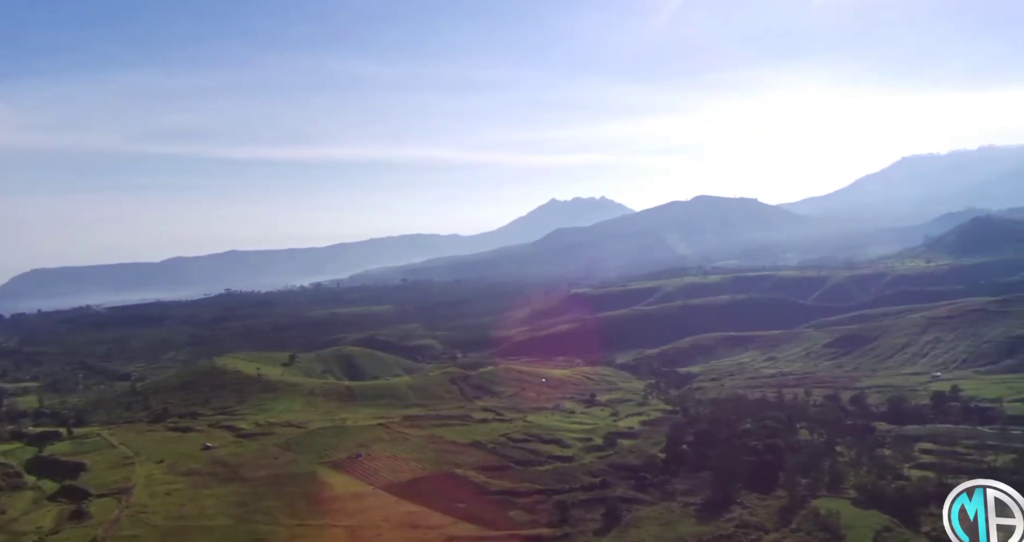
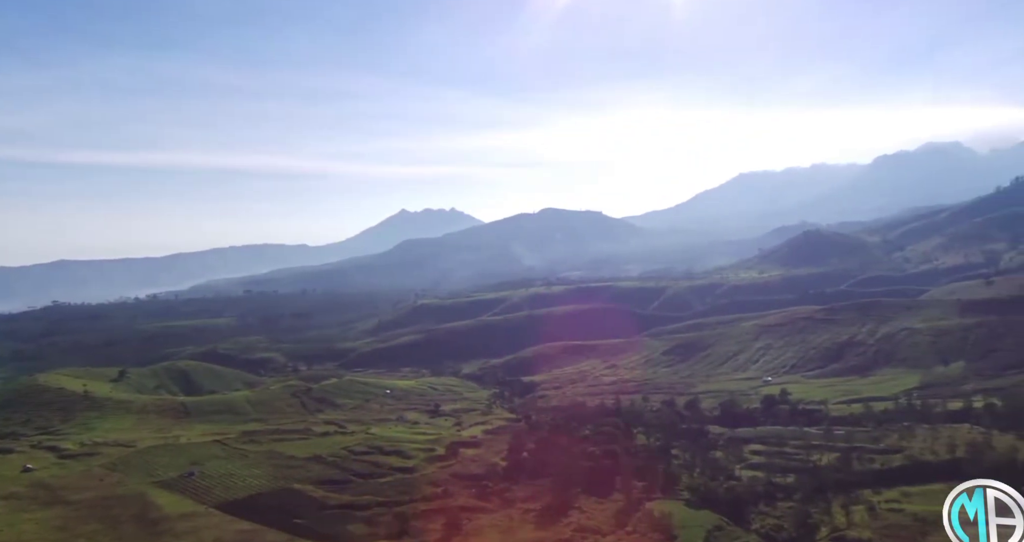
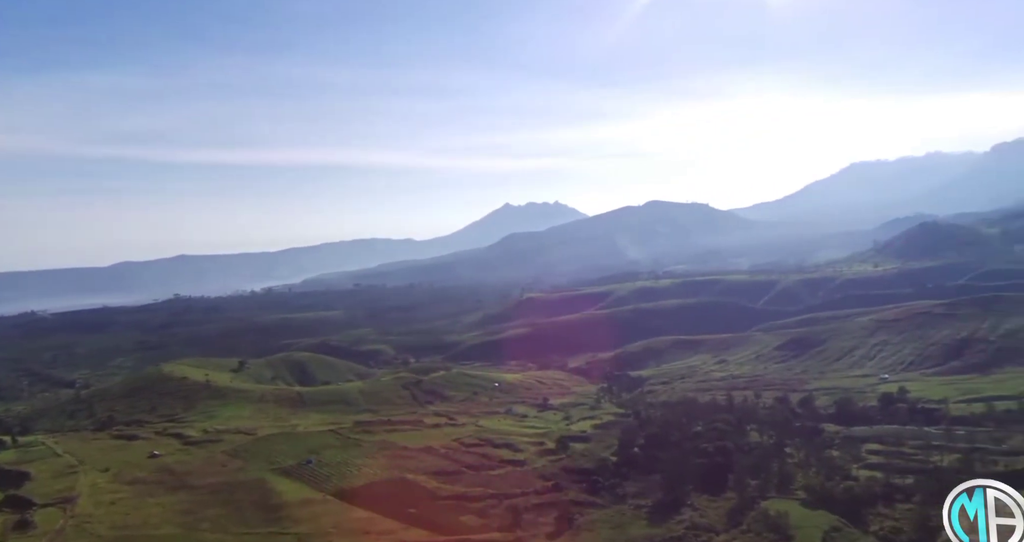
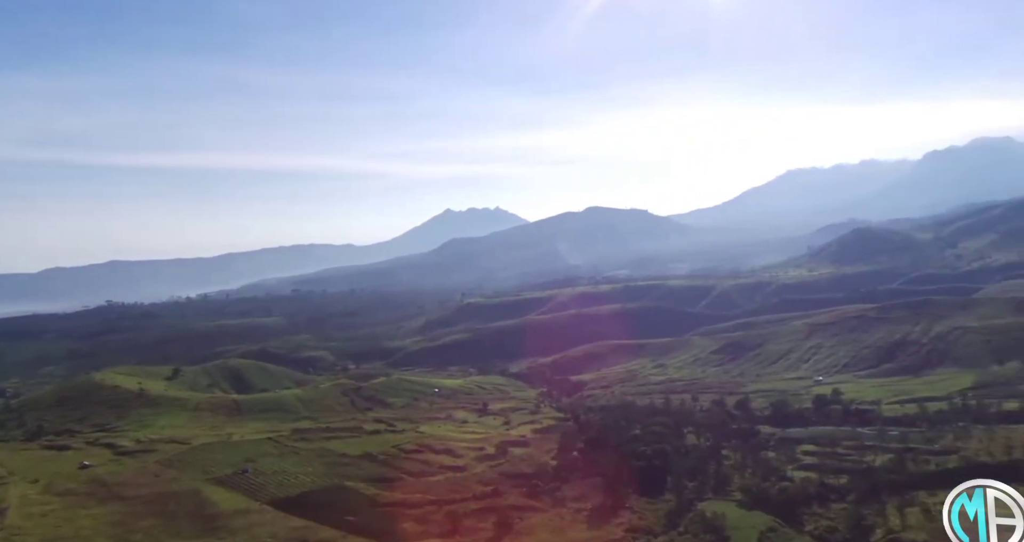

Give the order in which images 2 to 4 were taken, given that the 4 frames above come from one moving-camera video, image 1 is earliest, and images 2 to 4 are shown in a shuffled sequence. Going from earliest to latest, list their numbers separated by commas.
3, 4, 2
